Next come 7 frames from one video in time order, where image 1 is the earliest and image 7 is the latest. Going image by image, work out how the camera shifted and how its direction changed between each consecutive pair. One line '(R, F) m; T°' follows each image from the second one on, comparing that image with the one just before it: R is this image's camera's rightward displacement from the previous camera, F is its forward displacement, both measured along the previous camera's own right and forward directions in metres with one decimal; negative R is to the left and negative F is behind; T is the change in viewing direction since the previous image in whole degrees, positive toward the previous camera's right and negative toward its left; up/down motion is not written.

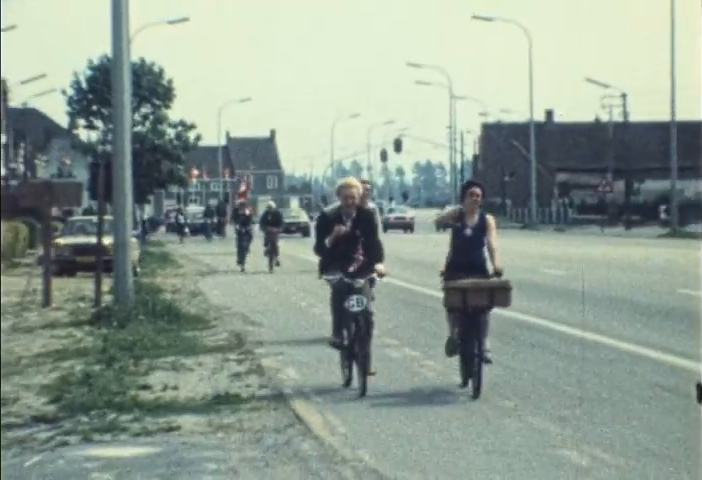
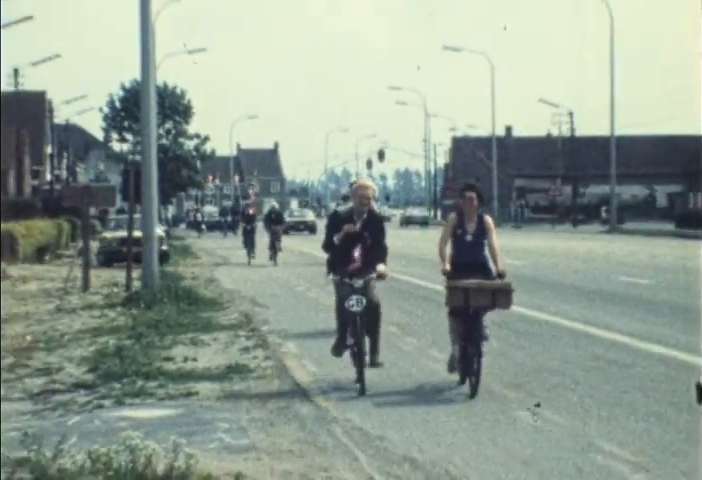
(+0.1, -1.4) m; 0°
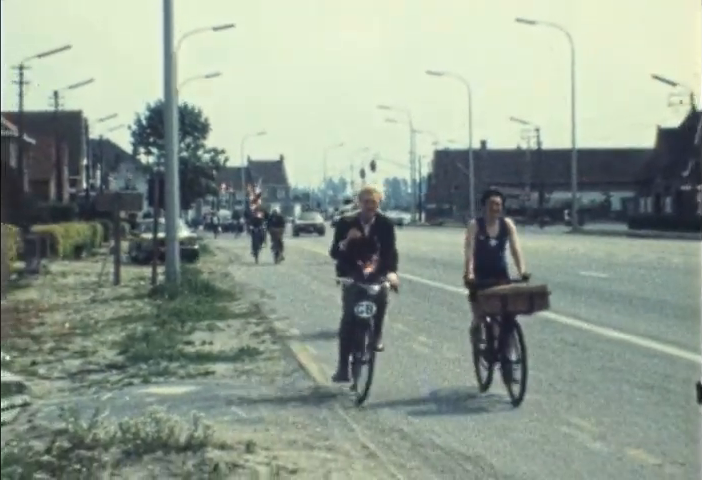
(+0.1, -1.4) m; -1°
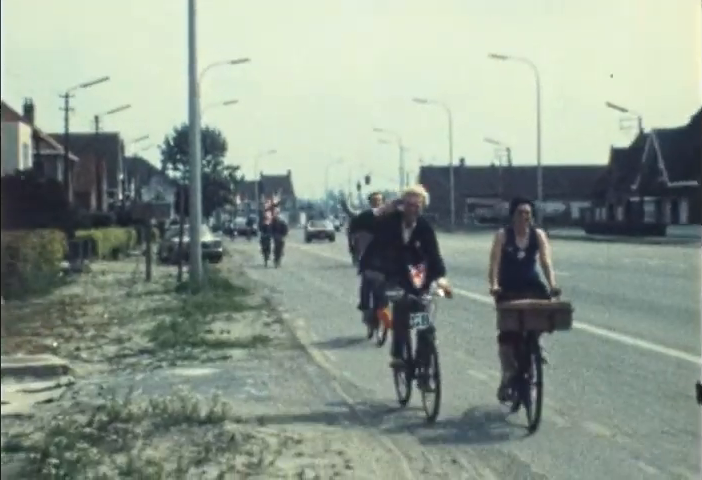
(+0.2, -1.7) m; -1°
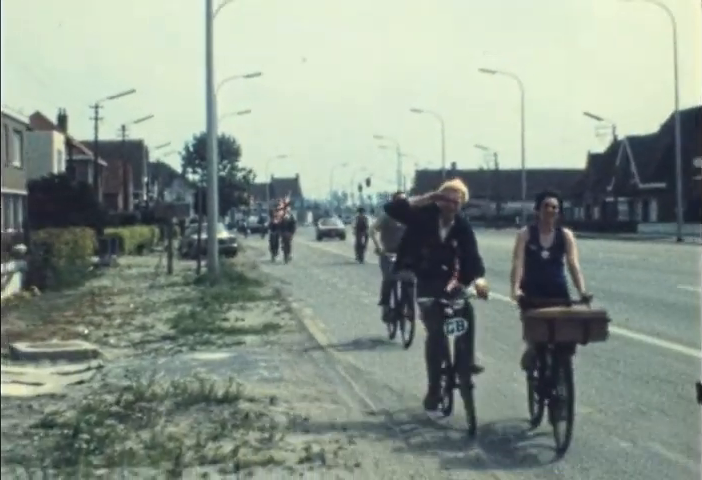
(+0.1, -1.3) m; -1°
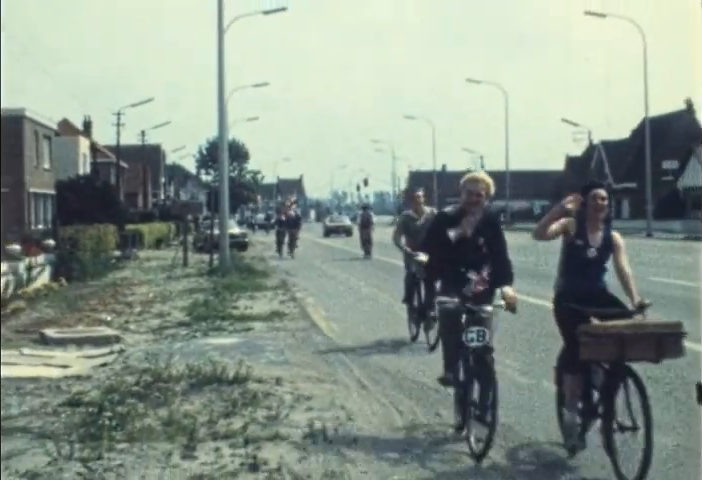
(+0.2, -1.3) m; -1°
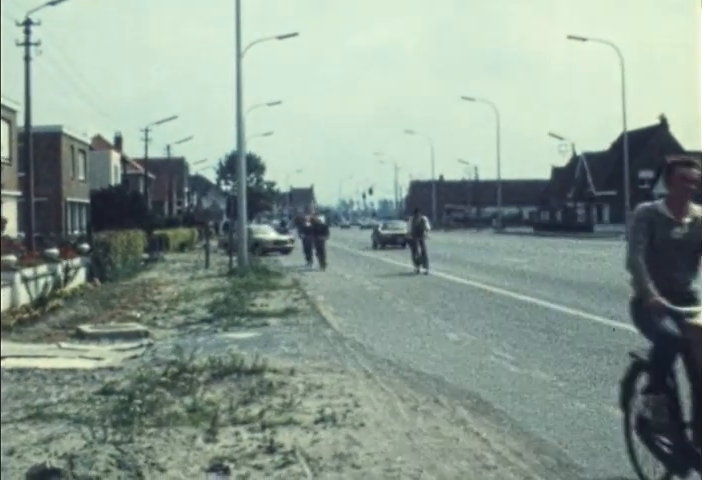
(+0.1, -1.5) m; -1°
